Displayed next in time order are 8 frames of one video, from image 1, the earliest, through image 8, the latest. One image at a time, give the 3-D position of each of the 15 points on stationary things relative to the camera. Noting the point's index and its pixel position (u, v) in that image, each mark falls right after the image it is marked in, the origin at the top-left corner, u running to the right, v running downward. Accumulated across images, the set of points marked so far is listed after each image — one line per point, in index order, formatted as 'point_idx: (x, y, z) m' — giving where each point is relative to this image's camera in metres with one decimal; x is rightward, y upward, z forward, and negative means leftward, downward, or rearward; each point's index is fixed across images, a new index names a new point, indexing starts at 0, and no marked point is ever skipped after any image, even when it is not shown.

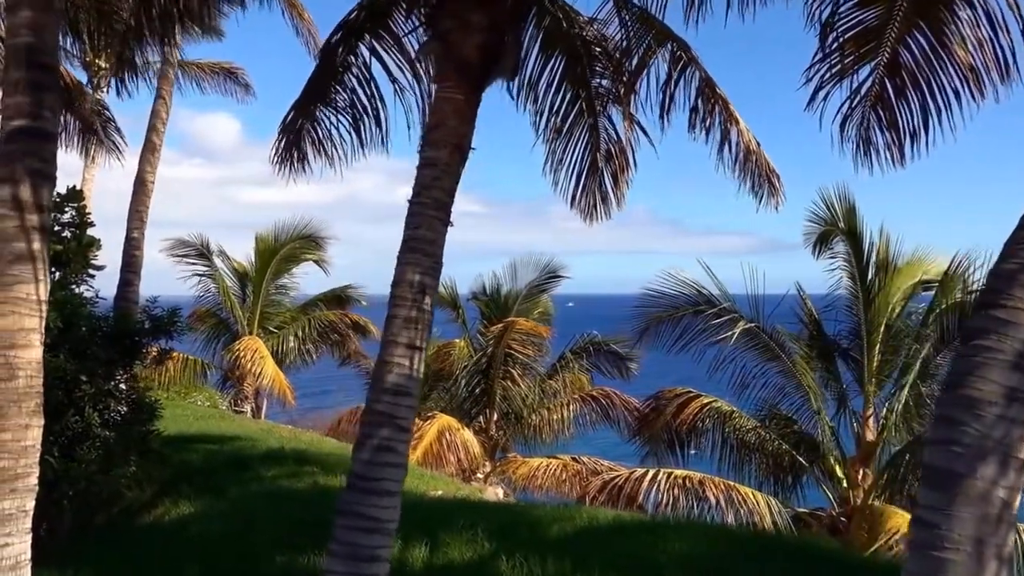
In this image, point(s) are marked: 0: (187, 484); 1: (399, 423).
0: (-3.0, -1.9, +8.8) m
1: (-0.5, -0.6, +4.2) m
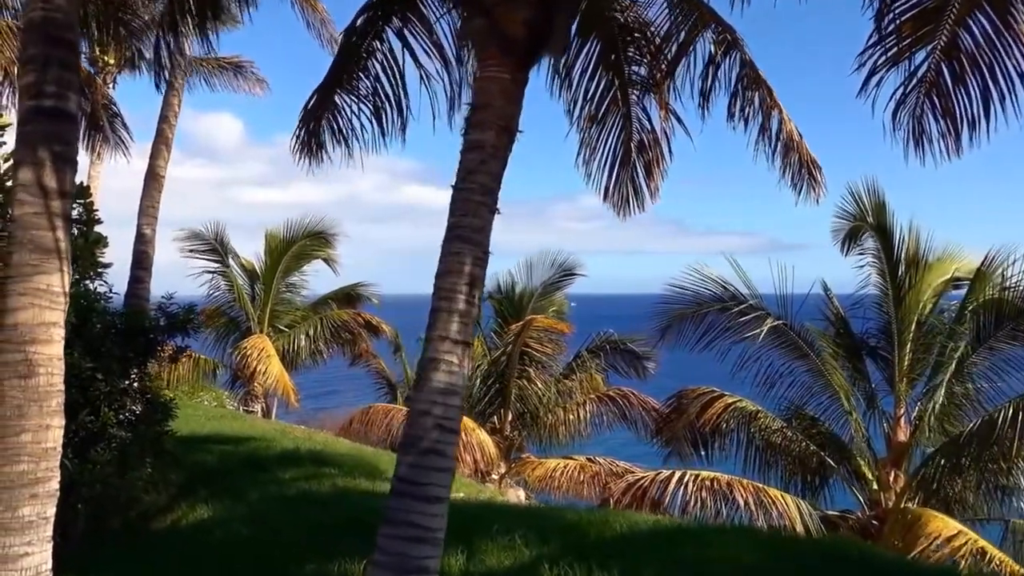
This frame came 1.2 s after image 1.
0: (-2.8, -1.8, +8.5) m
1: (-0.3, -0.6, +3.9) m
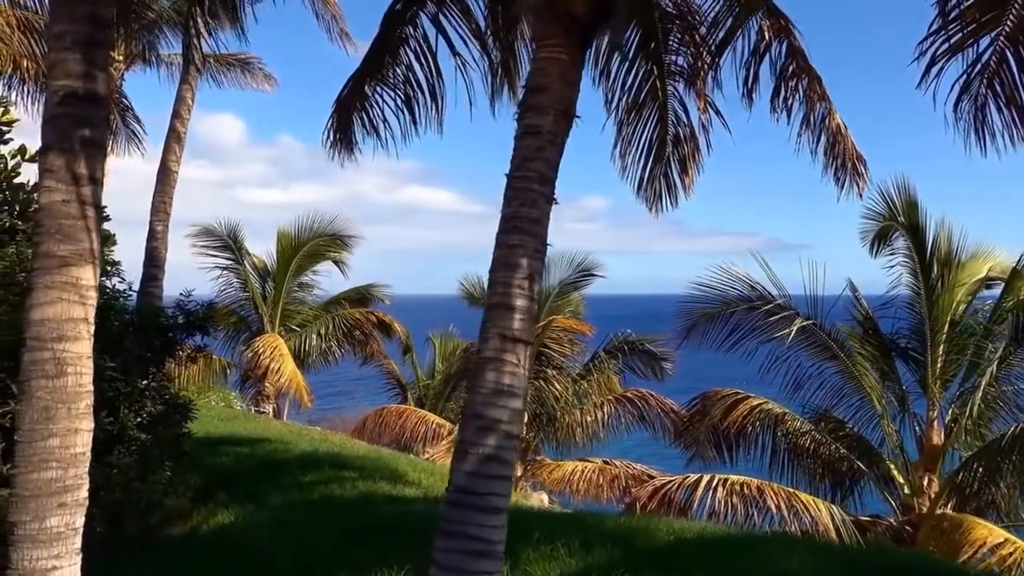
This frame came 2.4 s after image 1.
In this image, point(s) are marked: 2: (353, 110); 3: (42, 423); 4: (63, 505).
0: (-2.5, -1.8, +8.3) m
1: (0.0, -0.5, +3.6) m
2: (-1.1, +1.3, +7.3) m
3: (-1.8, -0.5, +3.6) m
4: (-1.8, -0.9, +3.7) m
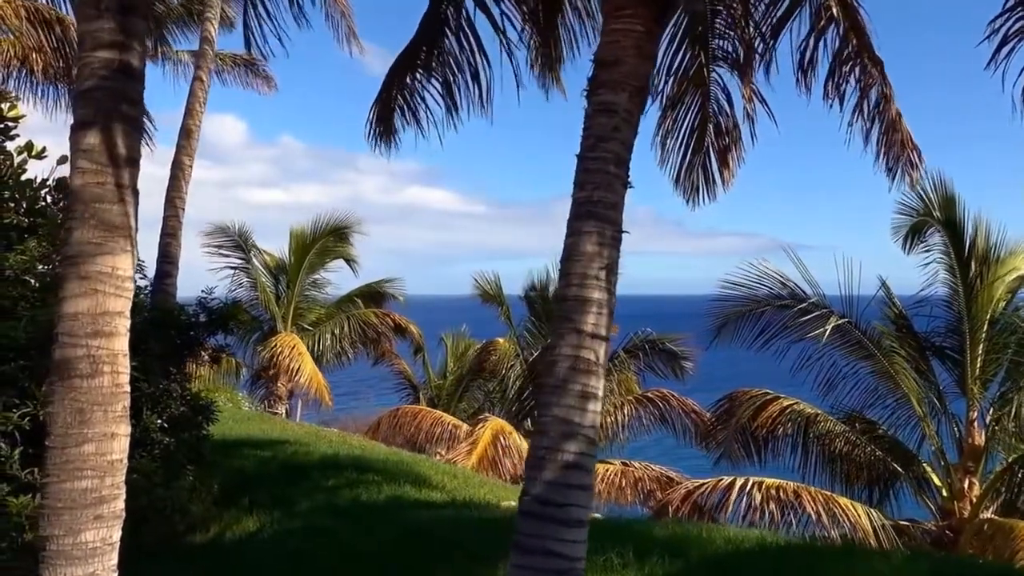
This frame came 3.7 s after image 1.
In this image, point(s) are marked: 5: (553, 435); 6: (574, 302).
0: (-2.2, -1.8, +8.0) m
1: (+0.3, -0.5, +3.3) m
2: (-0.8, +1.4, +7.0) m
3: (-1.5, -0.5, +3.3) m
4: (-1.5, -0.8, +3.3) m
5: (+0.2, -0.5, +3.3) m
6: (+0.2, -0.1, +3.4) m
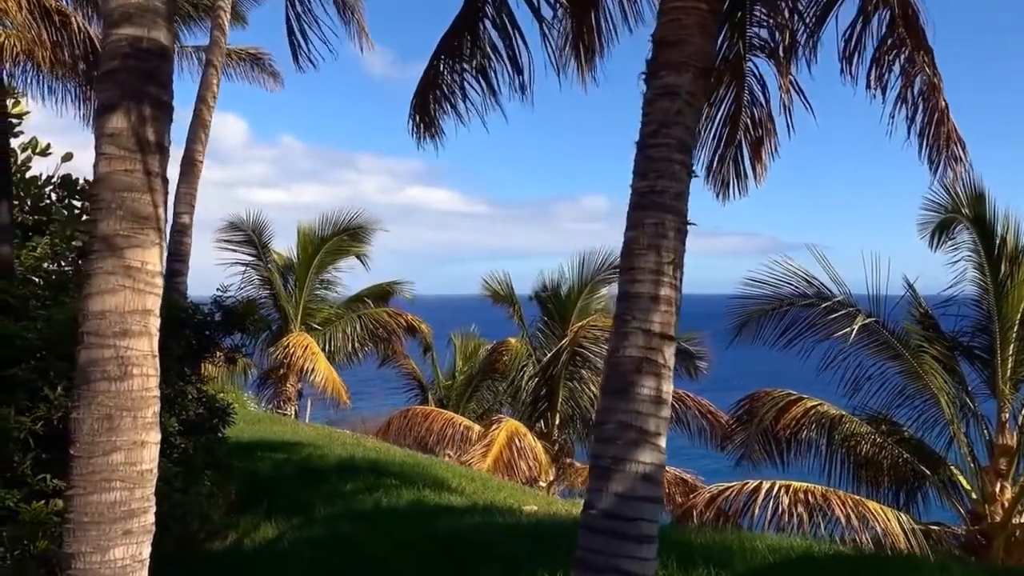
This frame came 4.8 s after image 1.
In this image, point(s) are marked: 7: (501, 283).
0: (-2.0, -1.8, +7.7) m
1: (+0.5, -0.5, +3.0) m
2: (-0.6, +1.4, +6.7) m
3: (-1.3, -0.5, +3.0) m
4: (-1.3, -0.8, +3.1) m
5: (+0.4, -0.5, +3.0) m
6: (+0.4, 0.0, +3.2) m
7: (-0.2, +0.1, +17.1) m
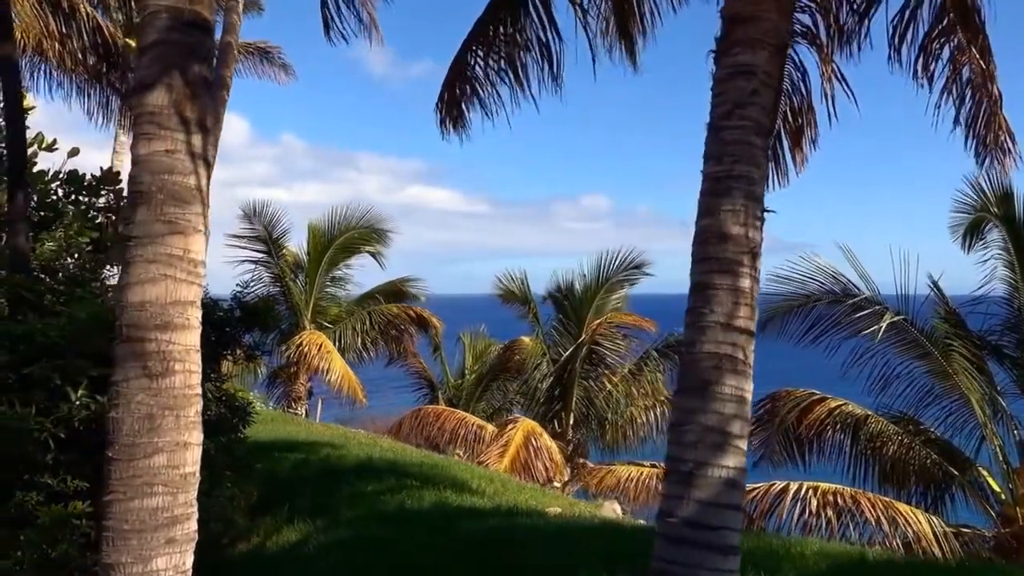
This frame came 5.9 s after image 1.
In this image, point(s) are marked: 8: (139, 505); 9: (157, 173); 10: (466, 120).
0: (-1.8, -1.7, +7.5) m
1: (+0.7, -0.5, +2.8) m
2: (-0.4, +1.4, +6.5) m
3: (-1.1, -0.4, +2.8) m
4: (-1.1, -0.8, +2.9) m
5: (+0.6, -0.5, +2.8) m
6: (+0.6, 0.0, +3.0) m
7: (0.0, +0.1, +16.8) m
8: (-1.1, -0.7, +2.8) m
9: (-1.1, +0.4, +2.9) m
10: (-0.3, +1.3, +6.9) m
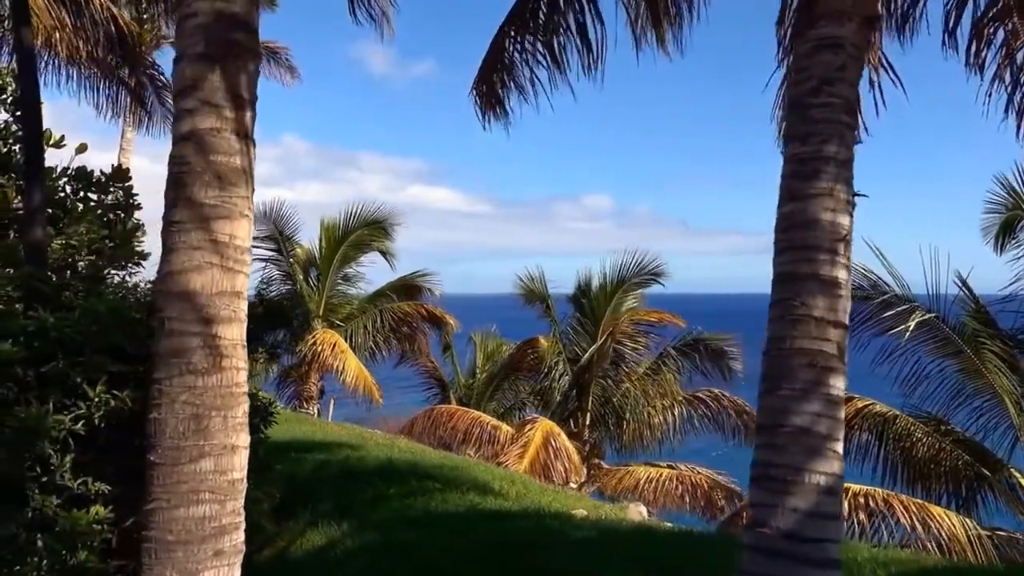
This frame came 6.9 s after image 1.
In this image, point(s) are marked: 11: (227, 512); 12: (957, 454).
0: (-1.6, -1.7, +7.3) m
1: (+0.9, -0.4, +2.6) m
2: (-0.1, +1.4, +6.3) m
3: (-0.9, -0.4, +2.6) m
4: (-0.9, -0.7, +2.6) m
5: (+0.8, -0.4, +2.6) m
6: (+0.9, 0.0, +2.7) m
7: (+0.3, +0.2, +16.6) m
8: (-0.9, -0.6, +2.6) m
9: (-0.9, +0.4, +2.7) m
10: (-0.1, +1.3, +6.7) m
11: (-0.8, -0.6, +2.7) m
12: (+4.7, -1.7, +9.8) m
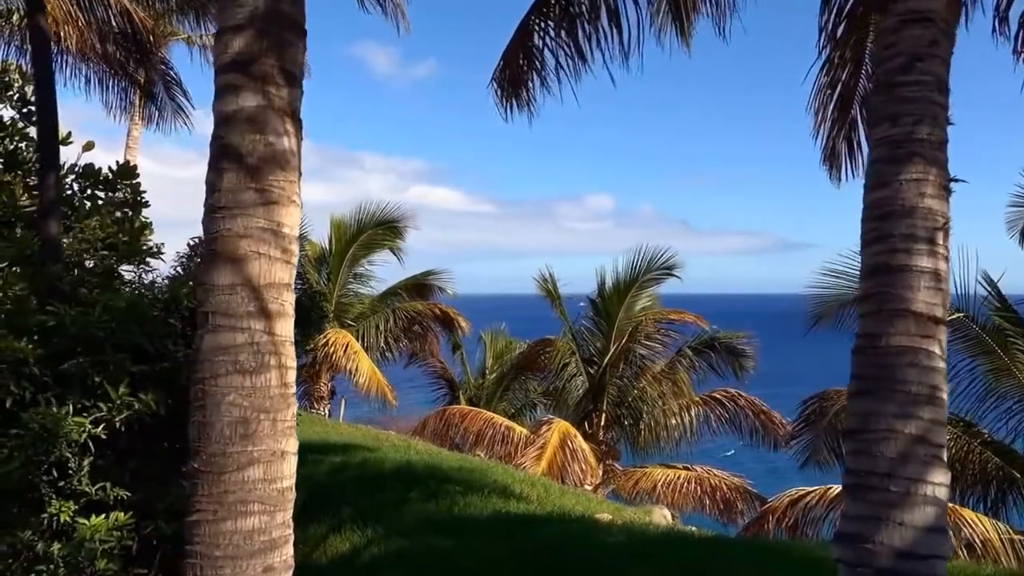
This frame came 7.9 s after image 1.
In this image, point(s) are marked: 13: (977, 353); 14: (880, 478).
0: (-1.4, -1.7, +7.1) m
1: (+1.1, -0.4, +2.4) m
2: (0.0, +1.4, +6.1) m
3: (-0.7, -0.4, +2.4) m
4: (-0.7, -0.7, +2.4) m
5: (+1.0, -0.4, +2.4) m
6: (+1.0, 0.0, +2.5) m
7: (+0.5, +0.2, +16.4) m
8: (-0.7, -0.6, +2.4) m
9: (-0.7, +0.4, +2.4) m
10: (+0.1, +1.3, +6.5) m
11: (-0.6, -0.6, +2.4) m
12: (+4.9, -1.7, +9.6) m
13: (+4.8, -0.7, +9.7) m
14: (+0.9, -0.5, +2.4) m
